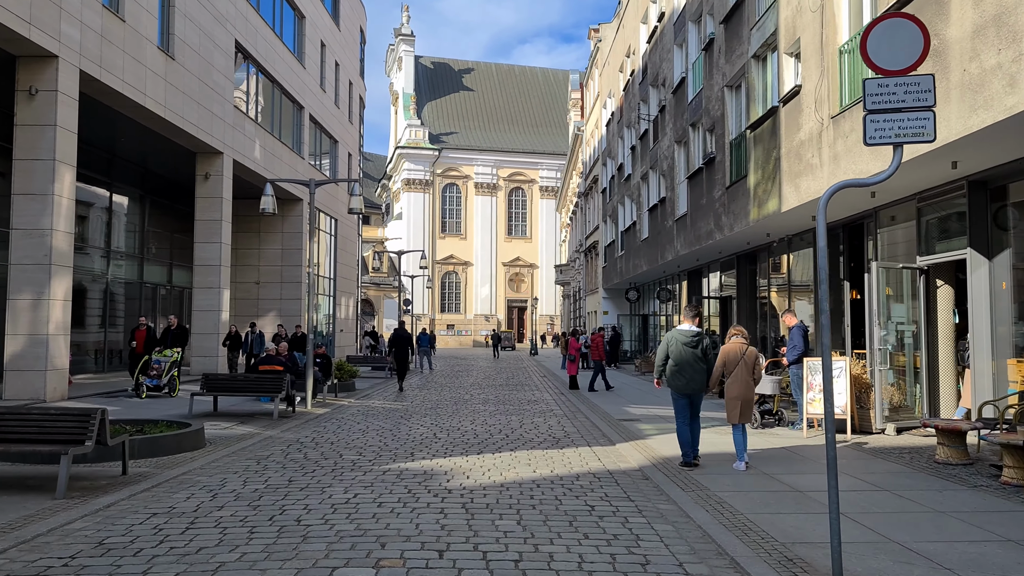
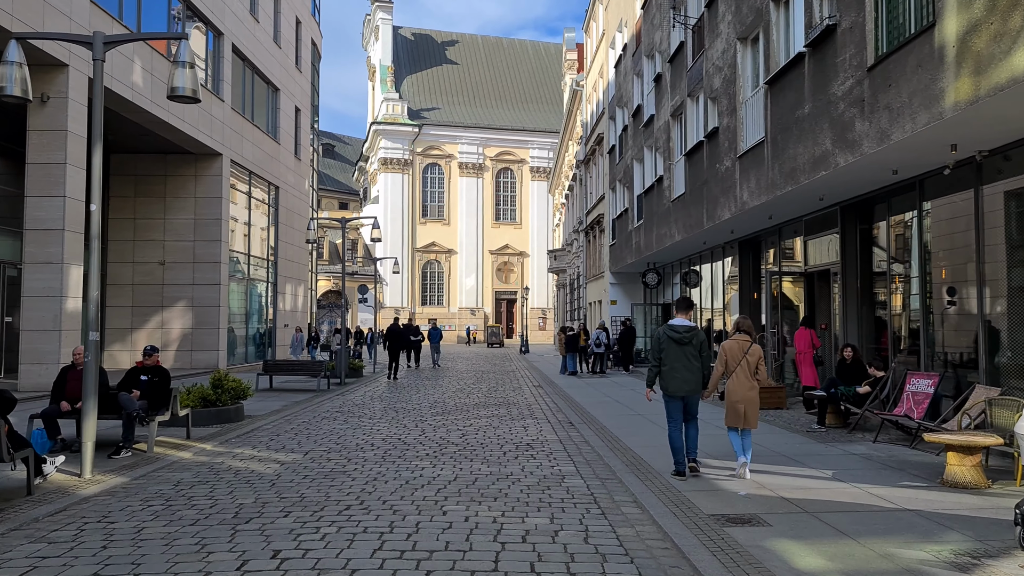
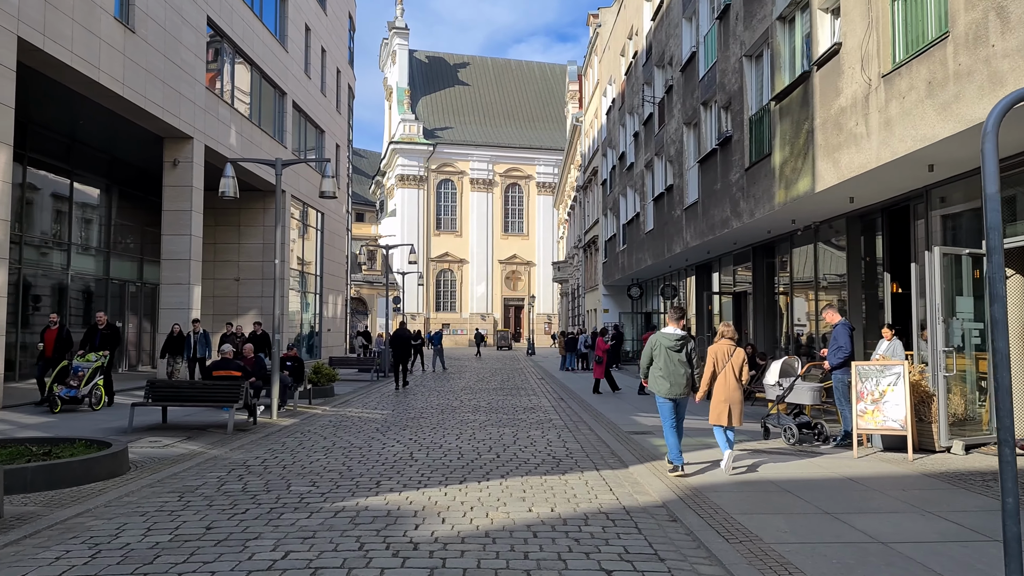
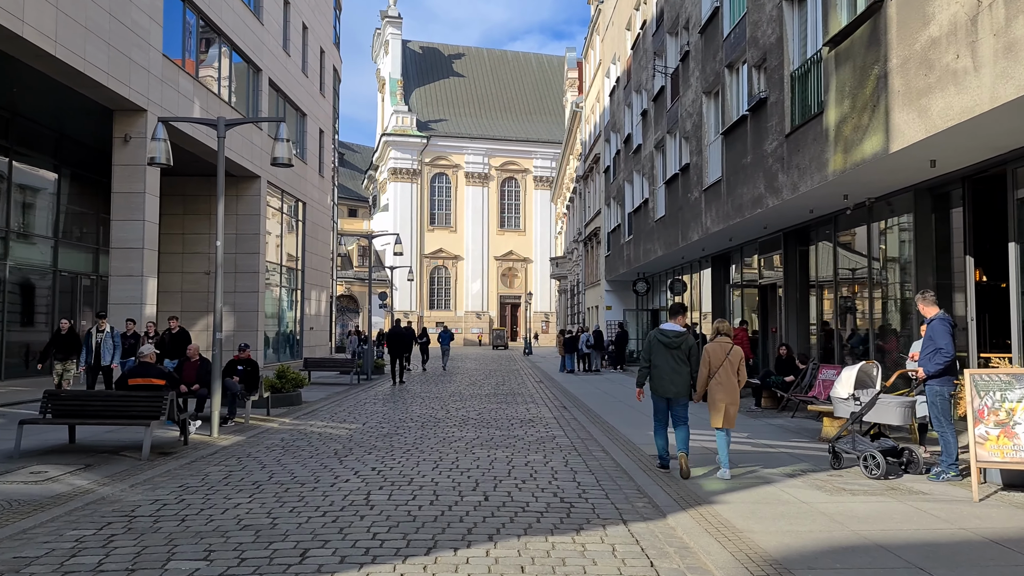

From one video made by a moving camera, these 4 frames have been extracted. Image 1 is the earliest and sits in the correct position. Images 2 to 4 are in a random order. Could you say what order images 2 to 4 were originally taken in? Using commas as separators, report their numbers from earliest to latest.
3, 4, 2
